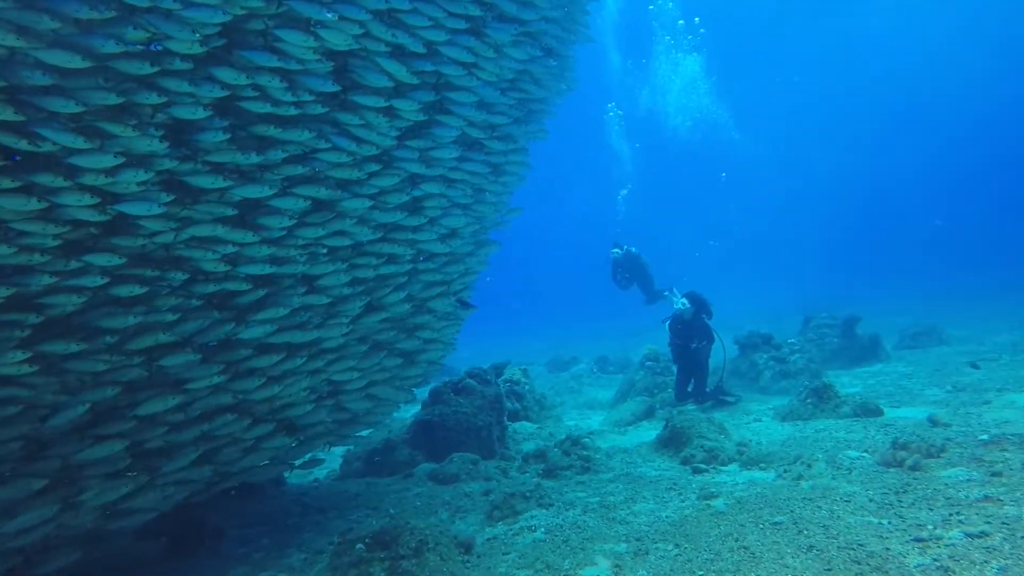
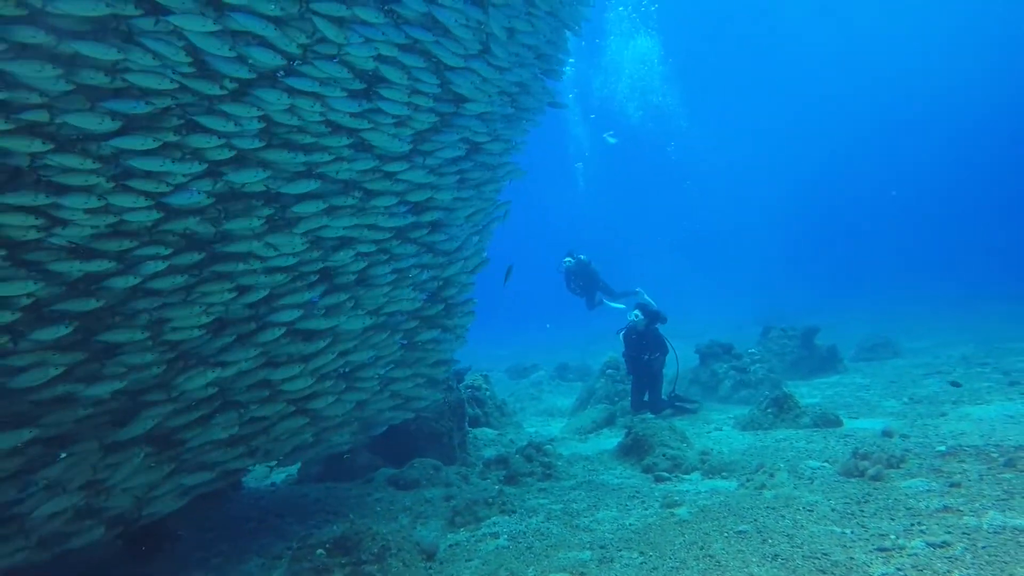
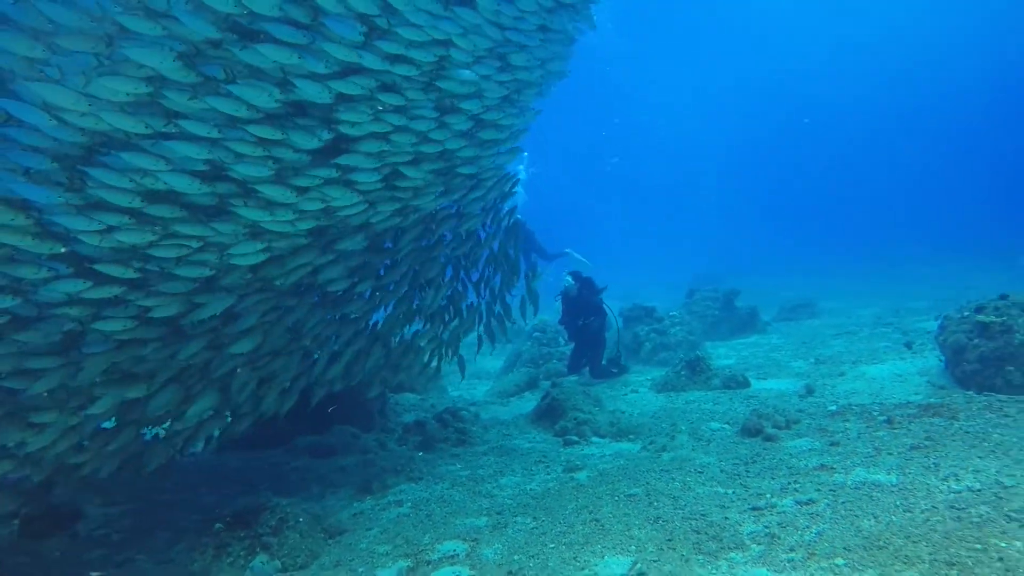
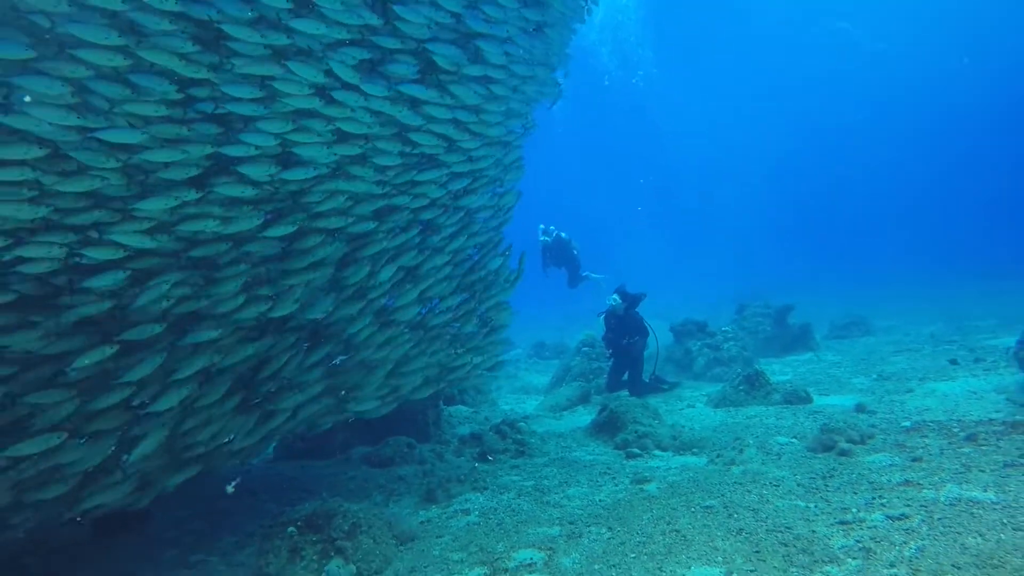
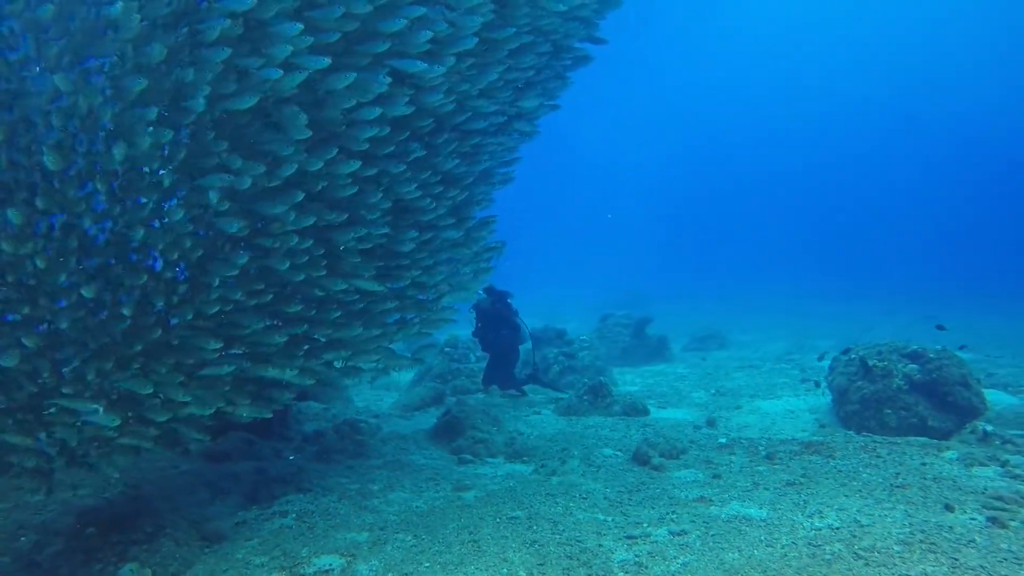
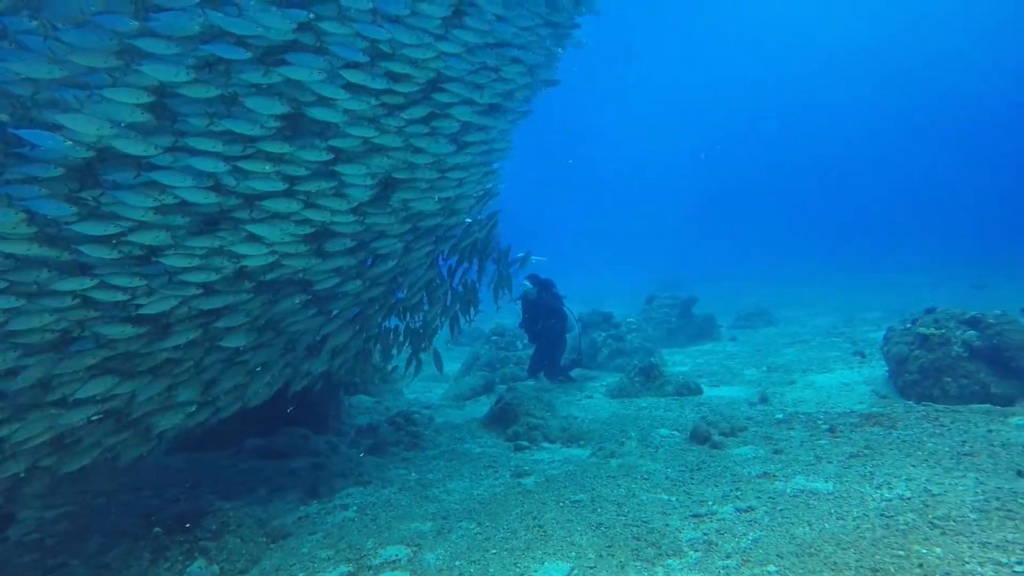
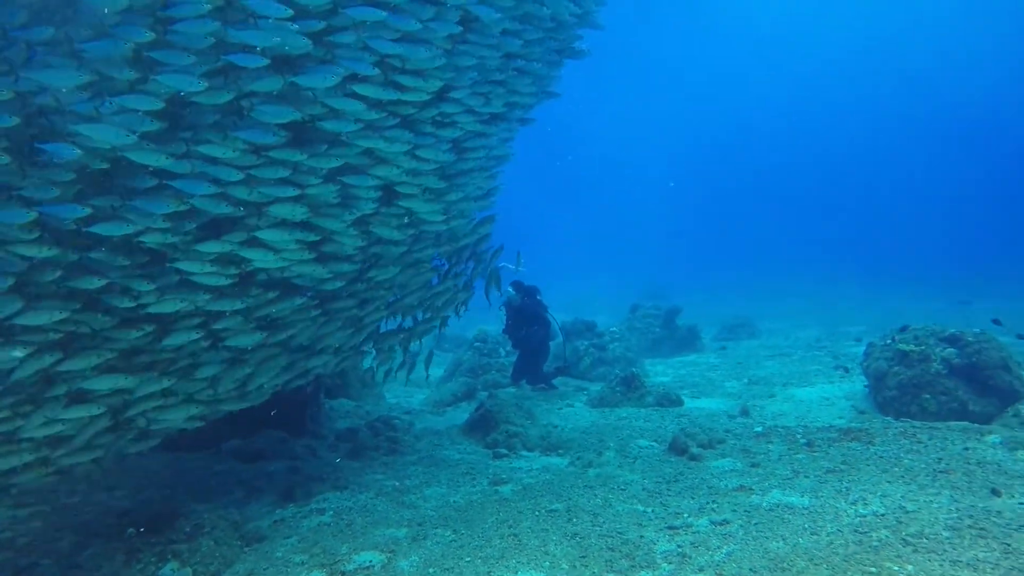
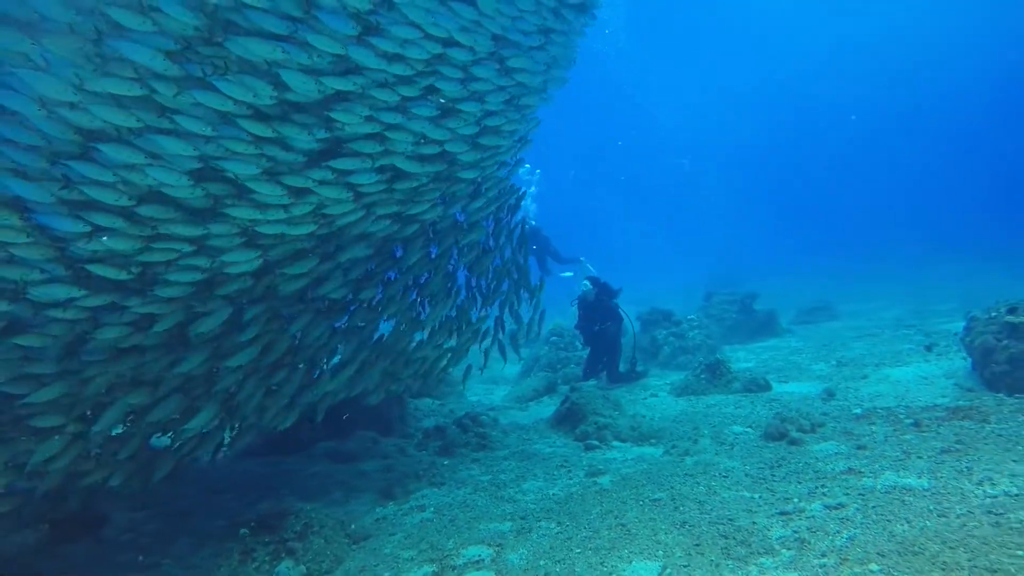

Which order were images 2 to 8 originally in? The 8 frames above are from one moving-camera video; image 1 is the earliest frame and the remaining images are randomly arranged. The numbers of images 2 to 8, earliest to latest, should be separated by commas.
2, 4, 8, 3, 6, 7, 5
